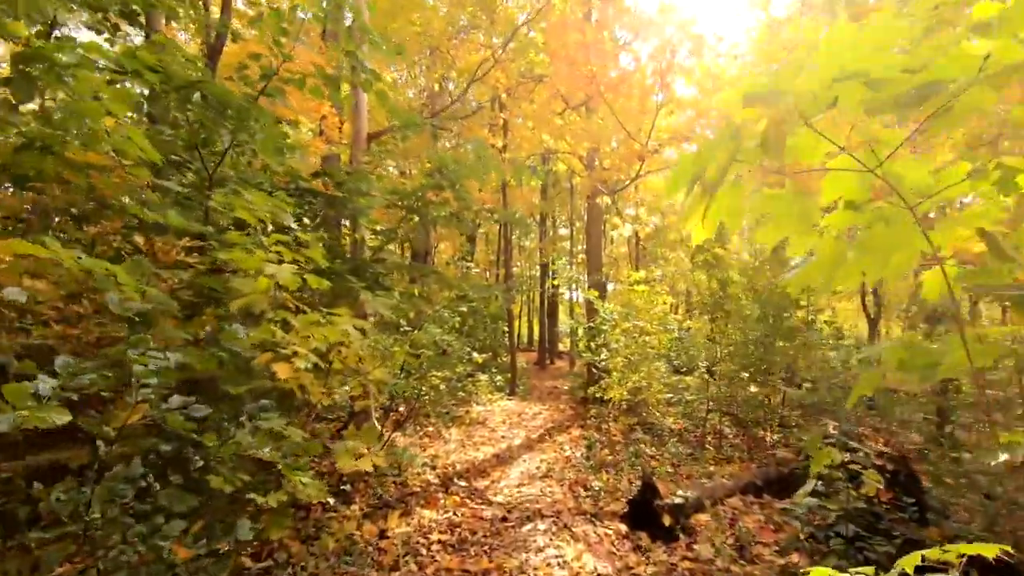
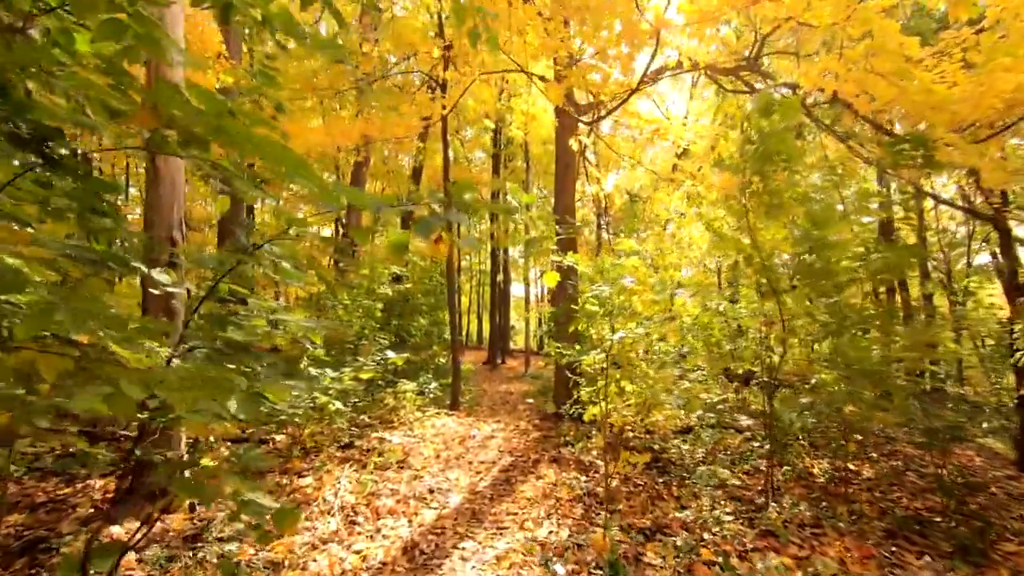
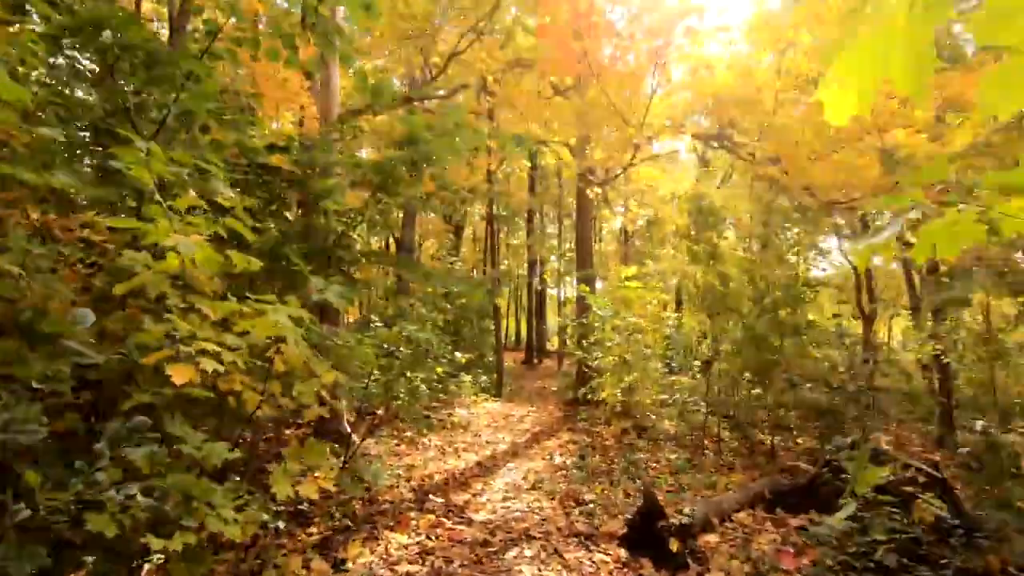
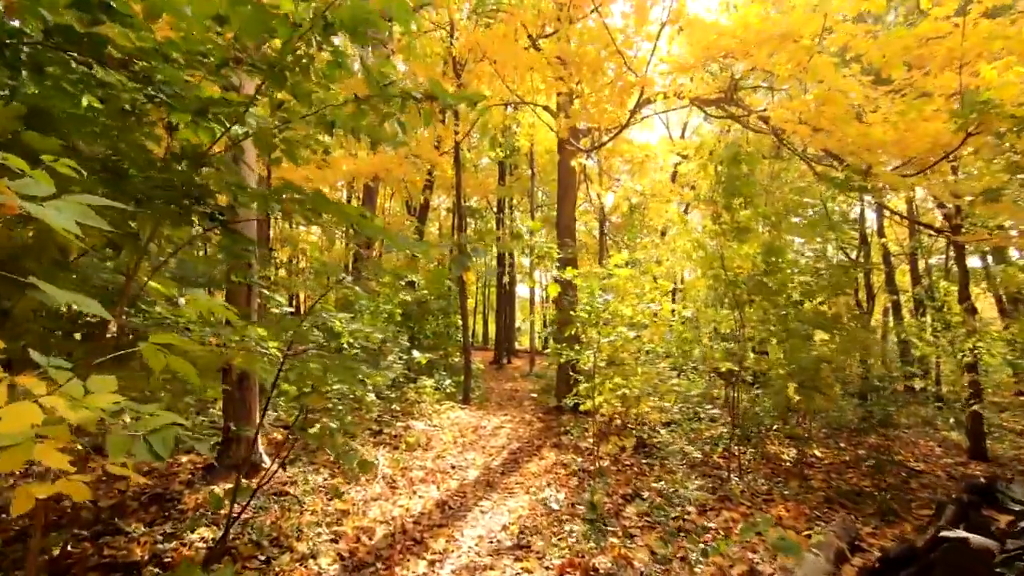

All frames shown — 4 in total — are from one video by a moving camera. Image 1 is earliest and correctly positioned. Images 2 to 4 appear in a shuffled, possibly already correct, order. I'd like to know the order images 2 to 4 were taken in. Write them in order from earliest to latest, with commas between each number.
3, 4, 2
